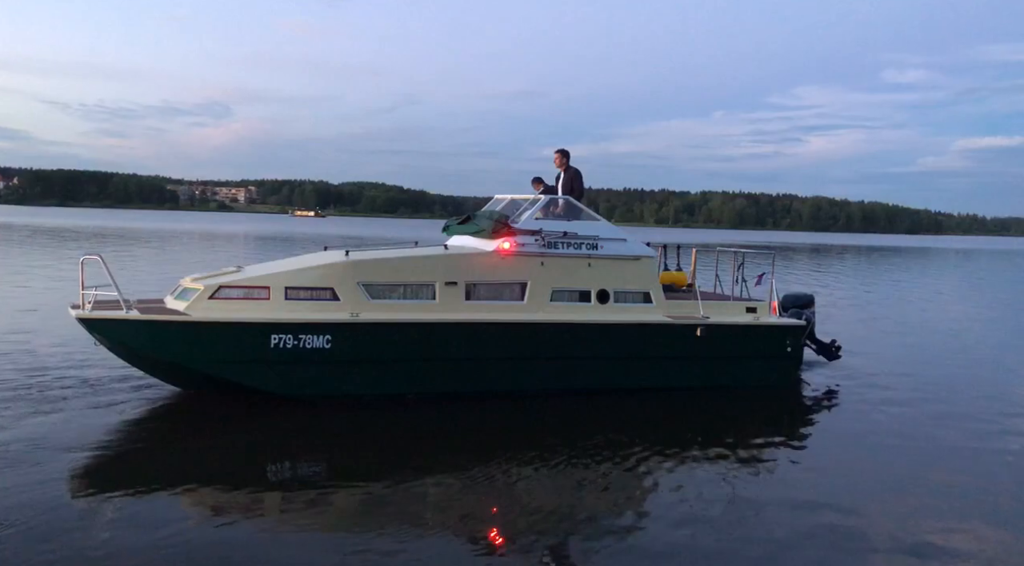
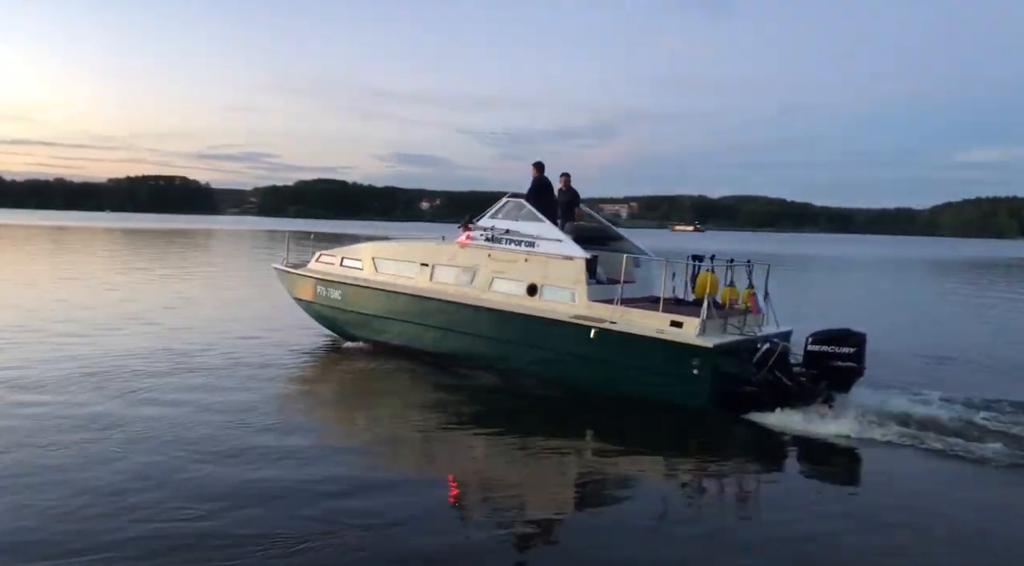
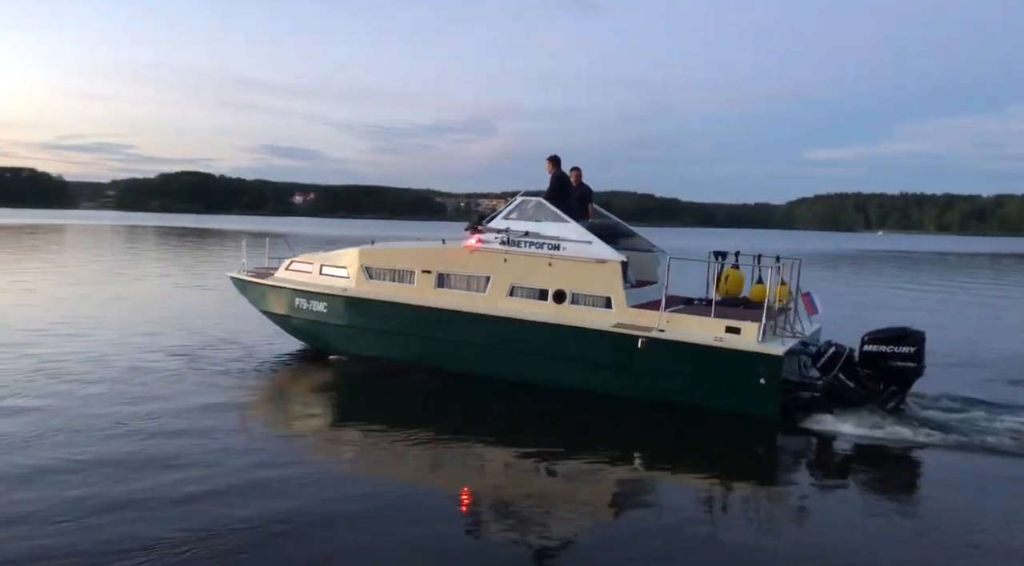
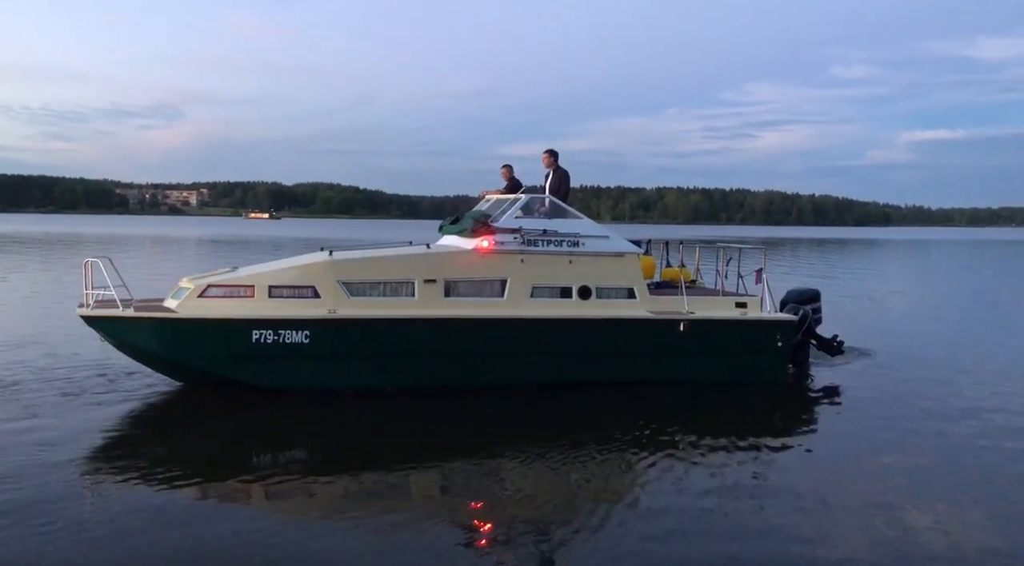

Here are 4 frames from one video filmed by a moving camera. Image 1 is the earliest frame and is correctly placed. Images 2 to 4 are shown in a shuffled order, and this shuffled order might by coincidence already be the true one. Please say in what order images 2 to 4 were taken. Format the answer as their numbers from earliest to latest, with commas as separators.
4, 3, 2
